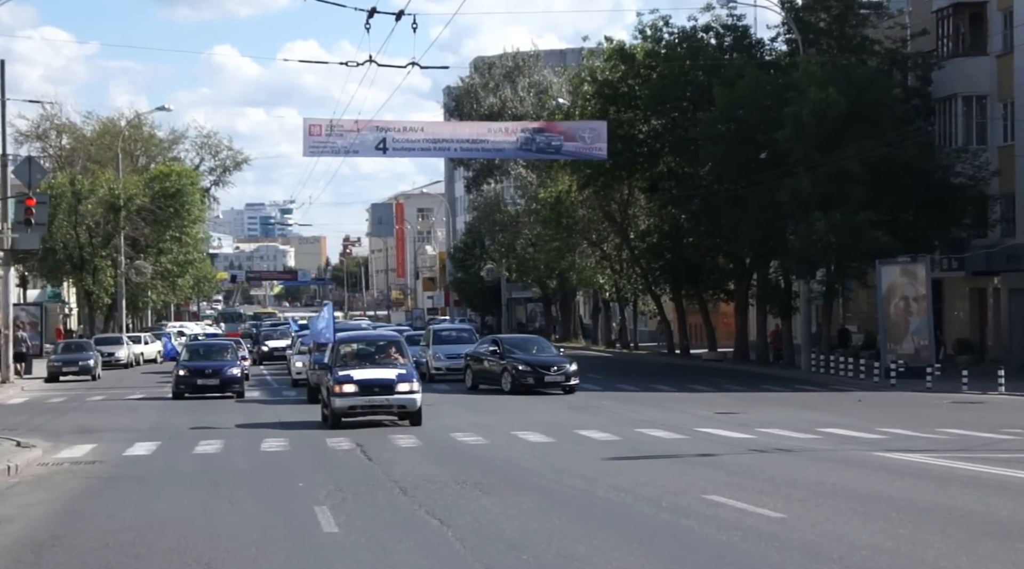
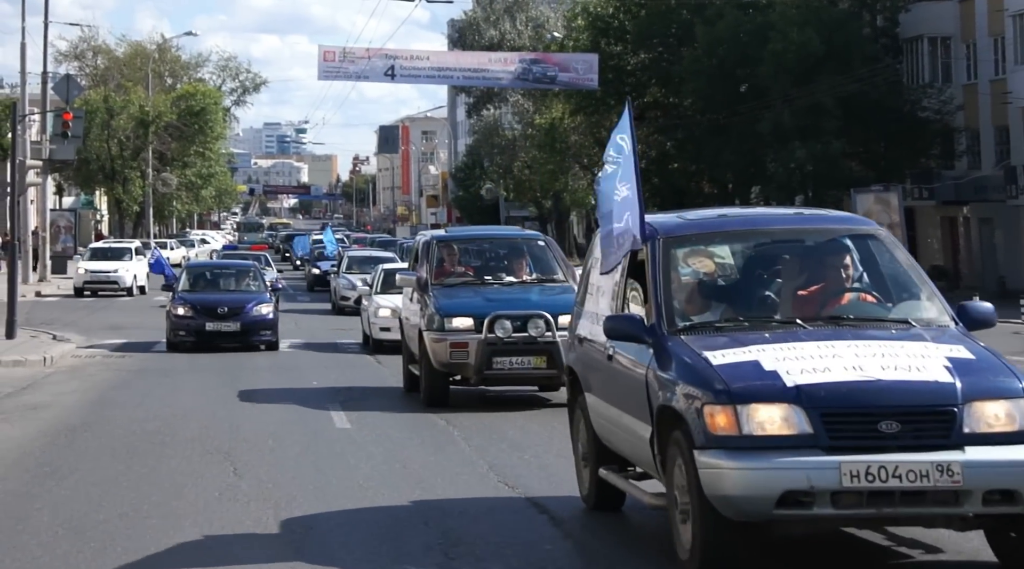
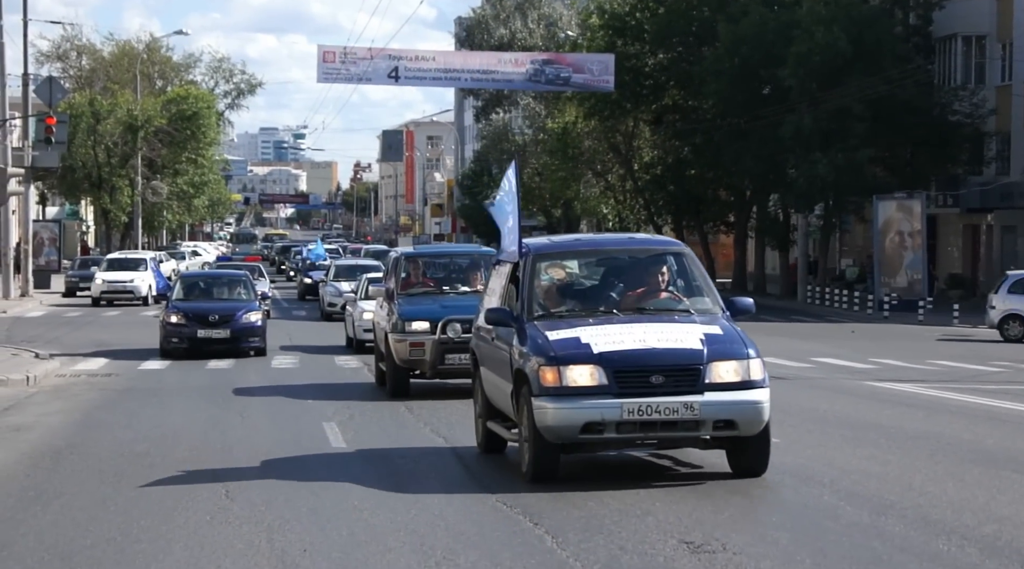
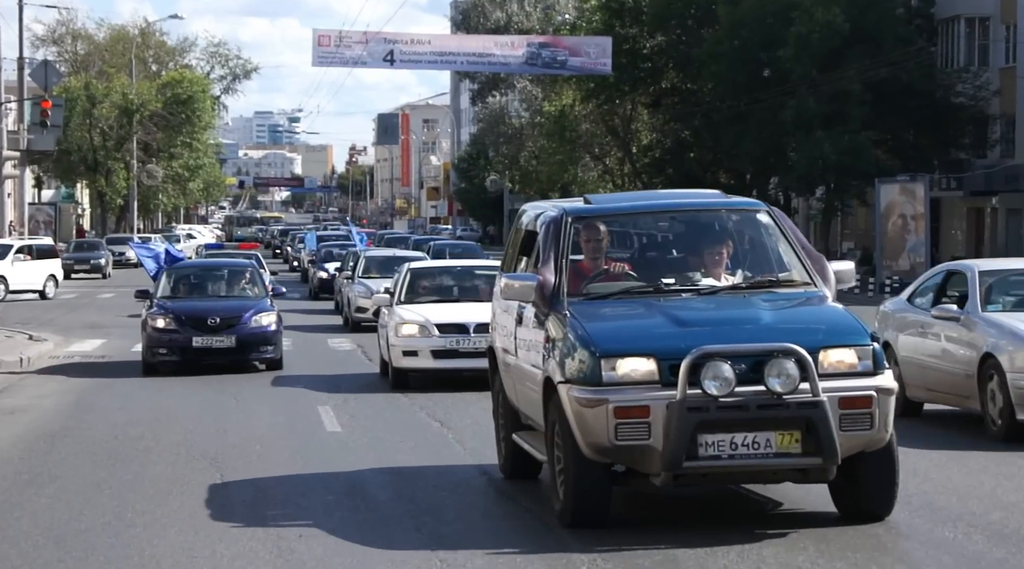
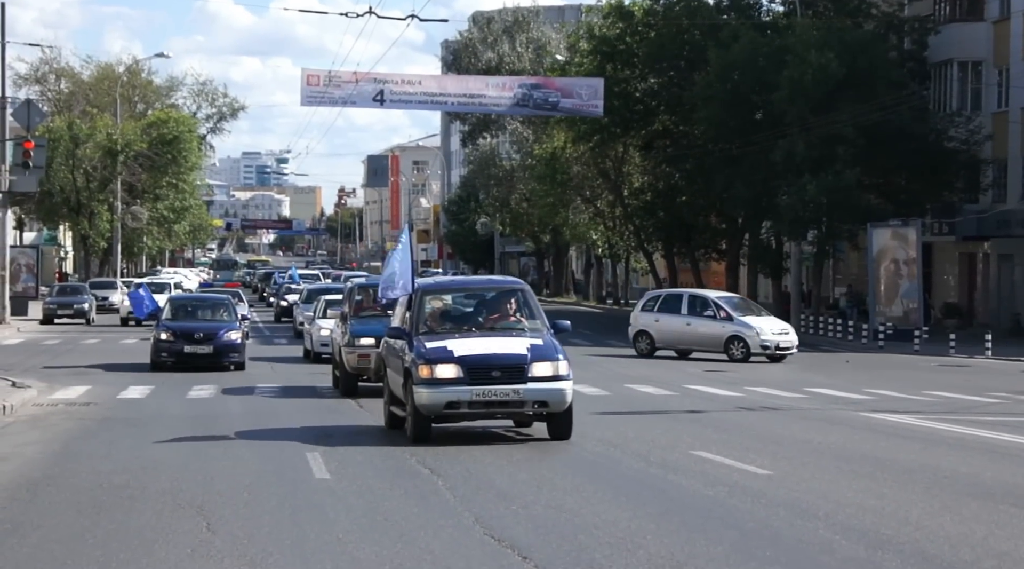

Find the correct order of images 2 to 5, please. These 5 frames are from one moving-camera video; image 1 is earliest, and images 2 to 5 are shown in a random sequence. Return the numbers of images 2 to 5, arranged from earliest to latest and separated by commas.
5, 3, 2, 4
